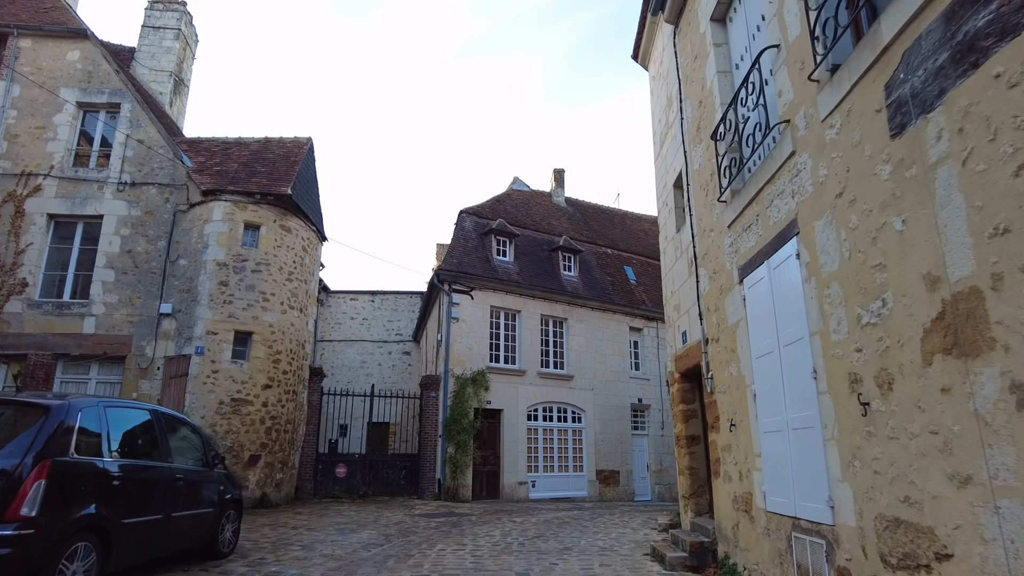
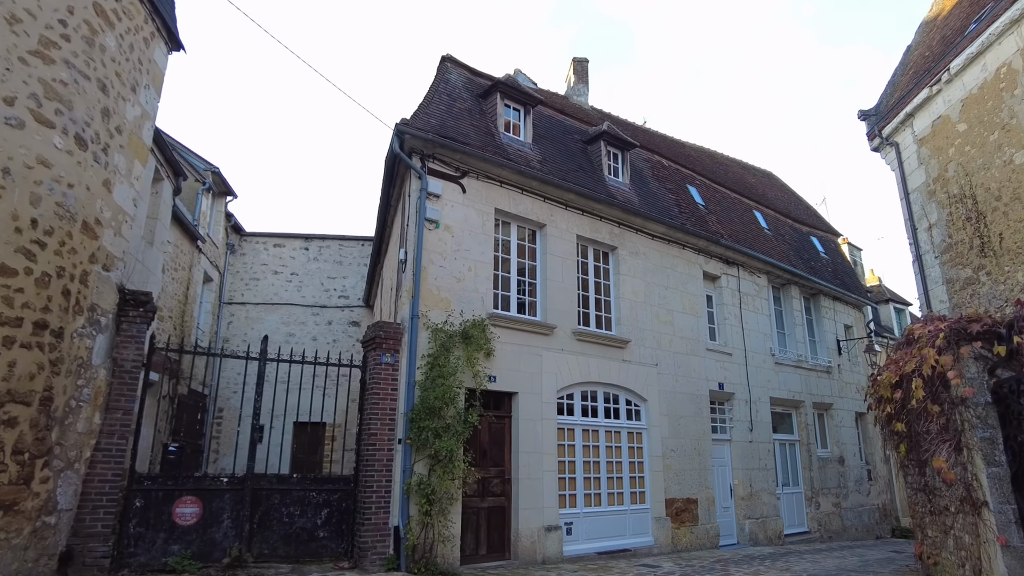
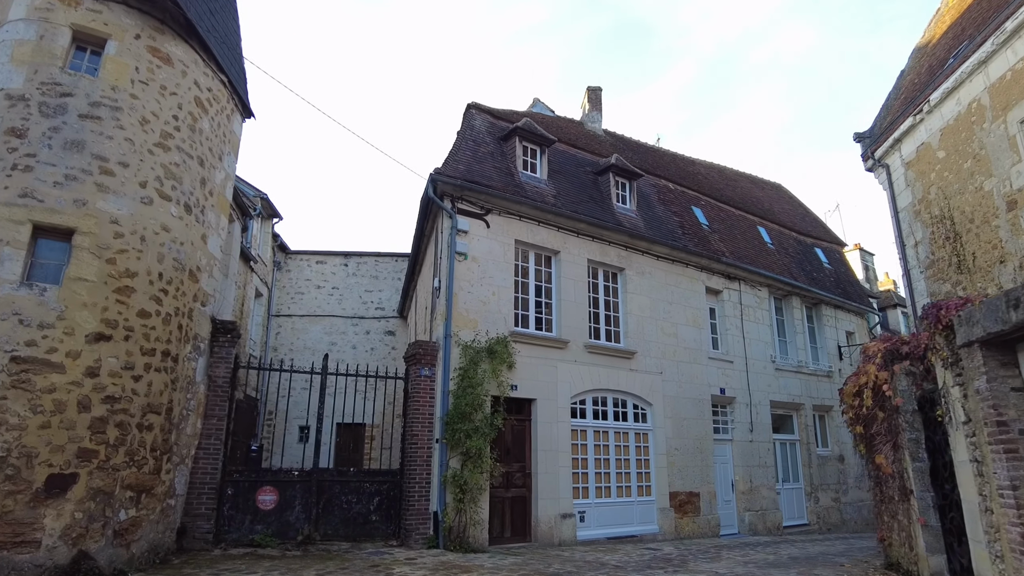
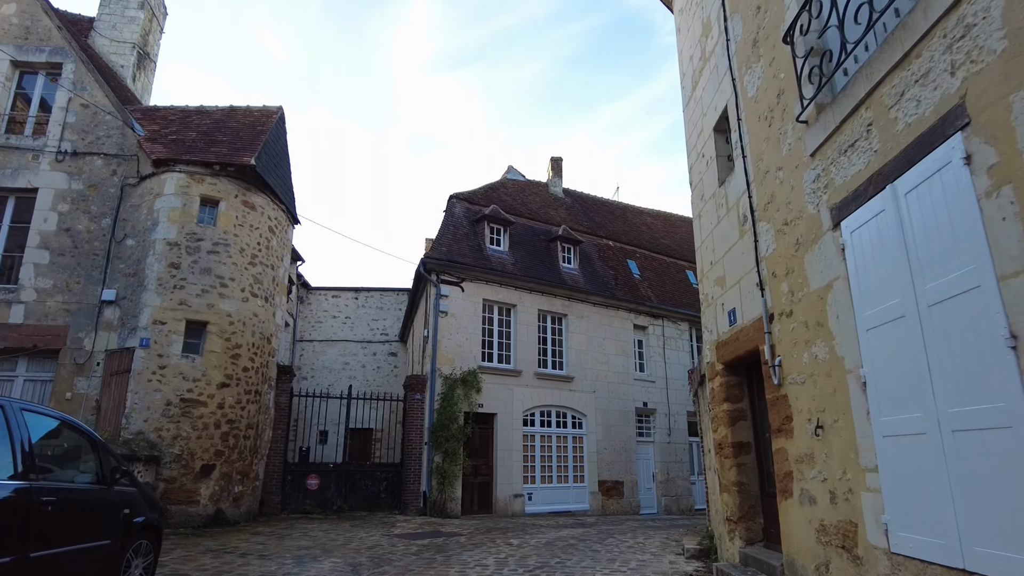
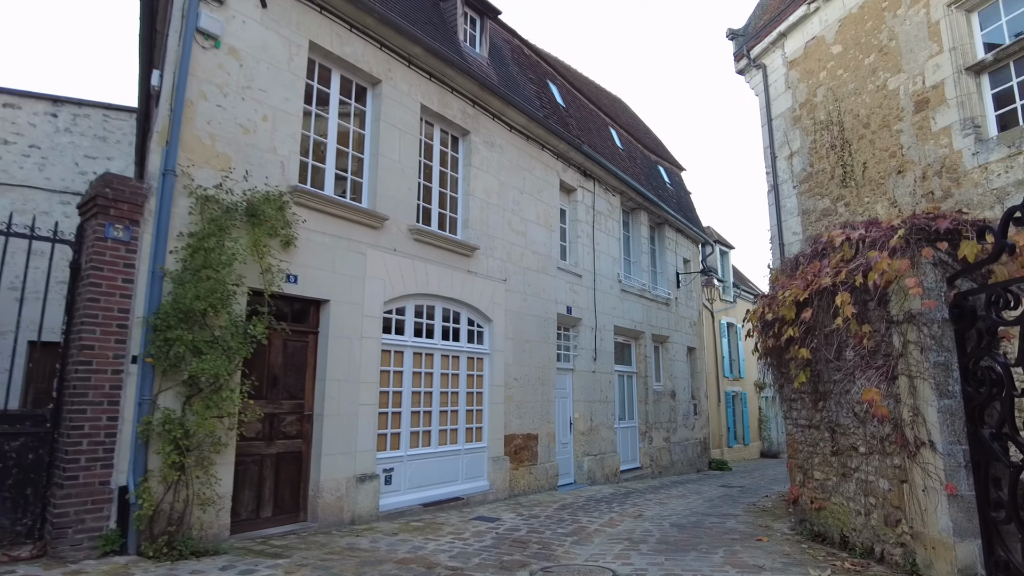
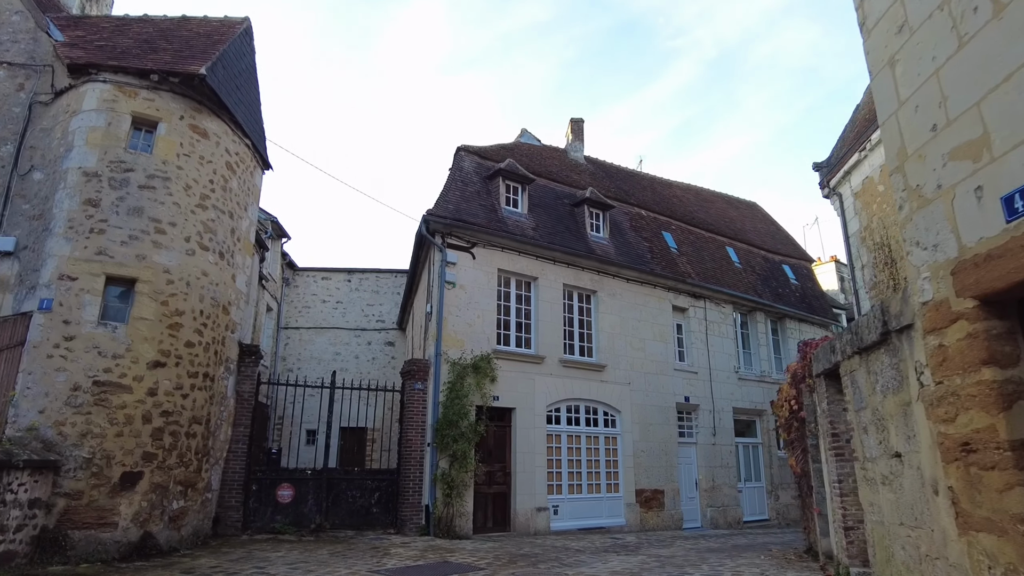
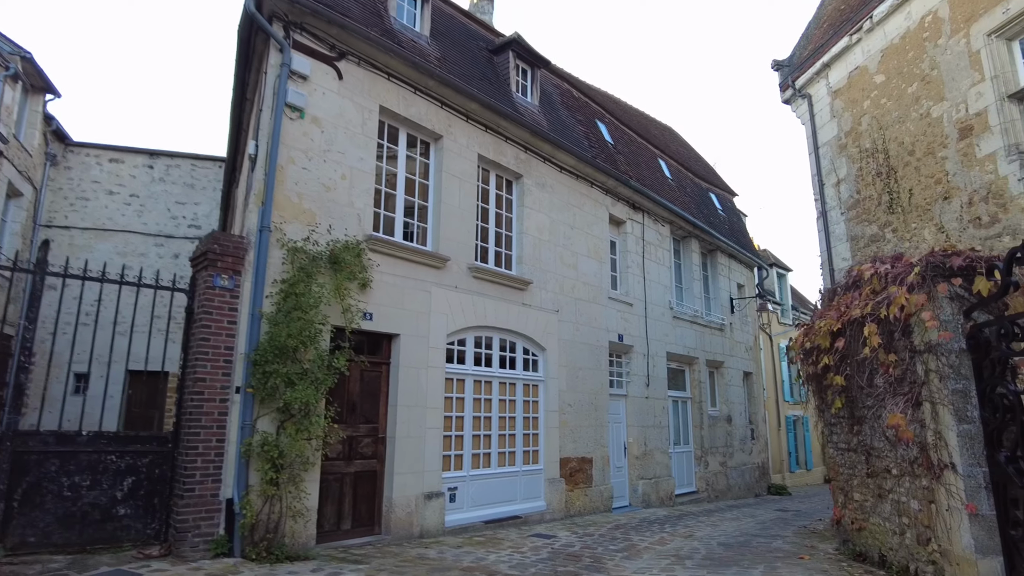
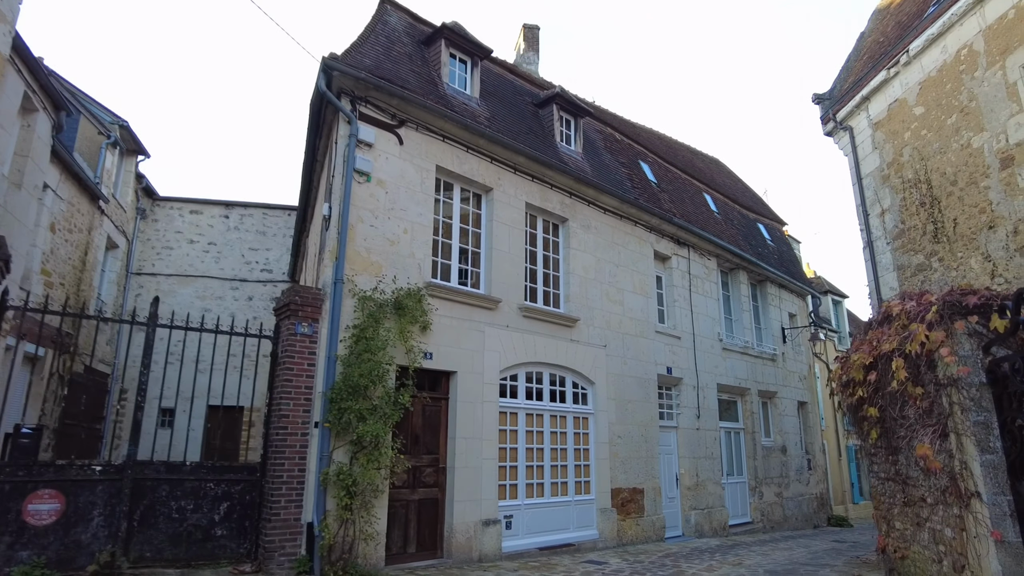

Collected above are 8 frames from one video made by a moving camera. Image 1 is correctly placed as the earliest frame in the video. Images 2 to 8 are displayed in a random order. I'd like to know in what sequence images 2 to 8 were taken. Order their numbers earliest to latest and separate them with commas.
4, 6, 3, 2, 8, 7, 5
